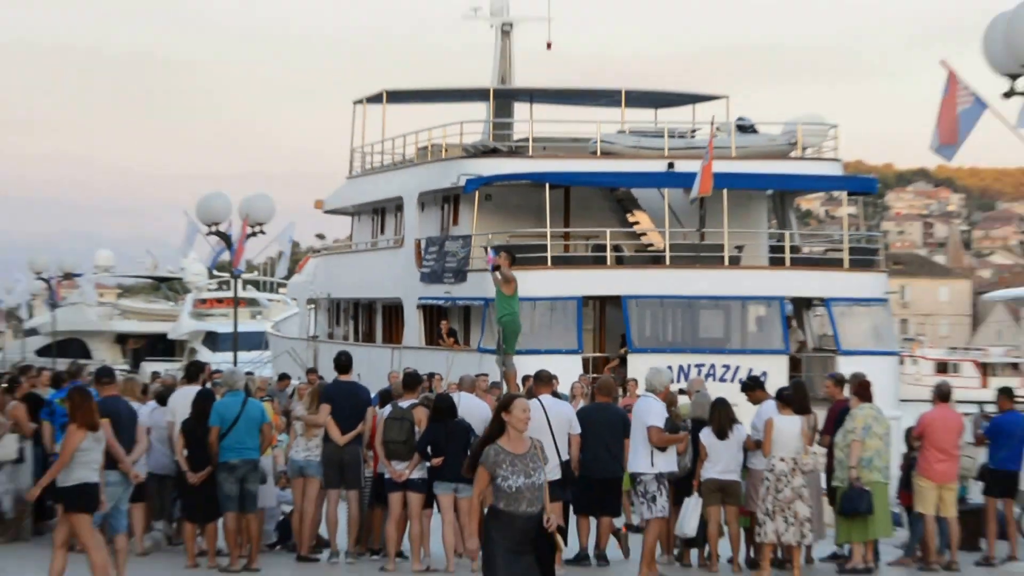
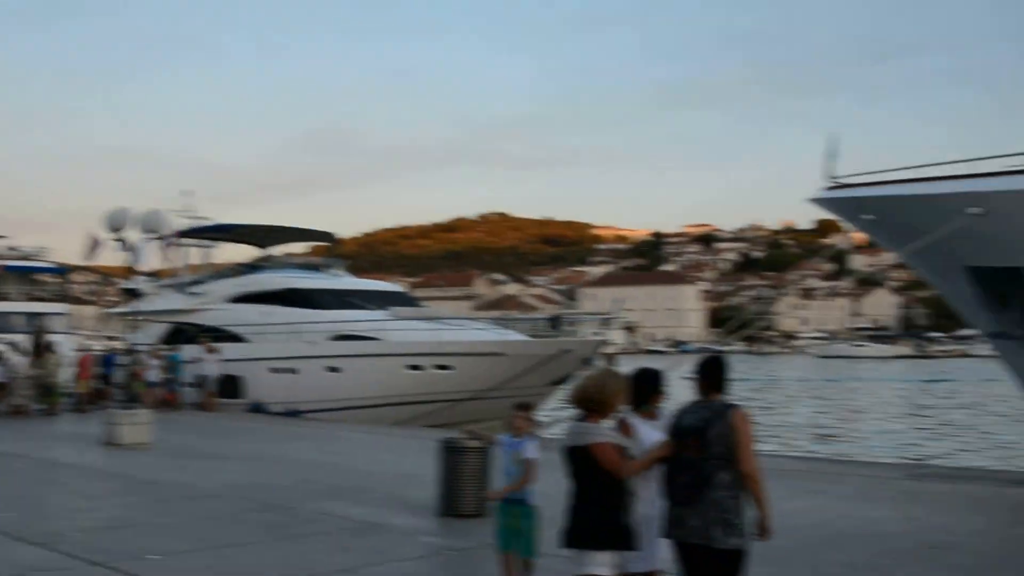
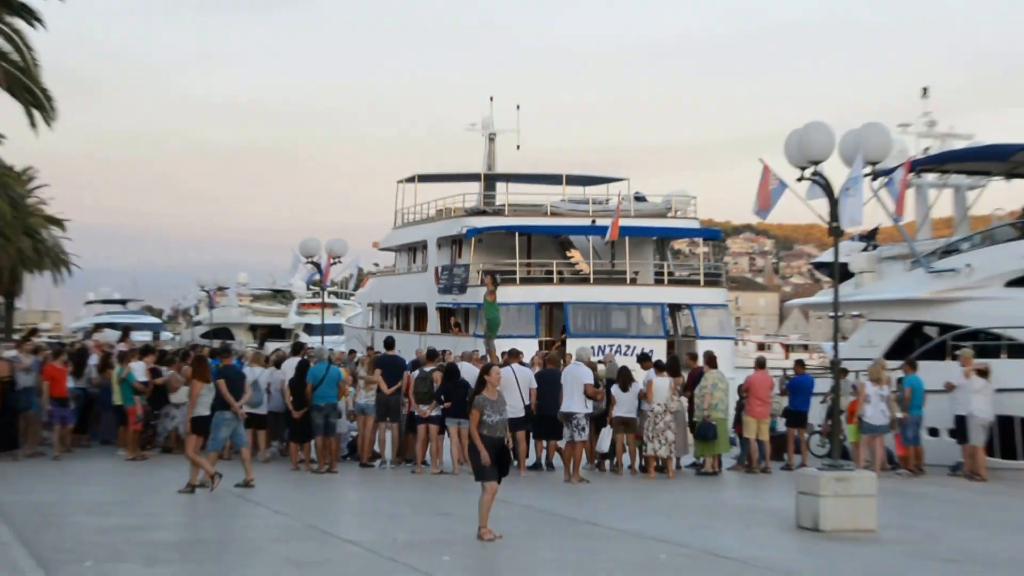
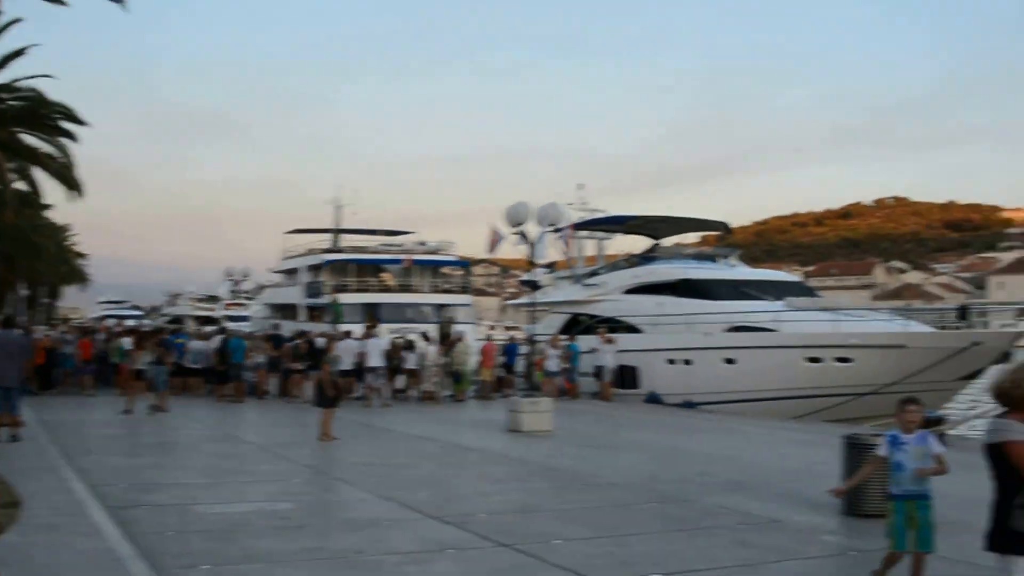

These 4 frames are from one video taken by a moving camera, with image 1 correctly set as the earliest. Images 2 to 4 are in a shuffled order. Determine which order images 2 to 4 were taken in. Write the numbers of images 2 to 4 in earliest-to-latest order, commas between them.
3, 4, 2
